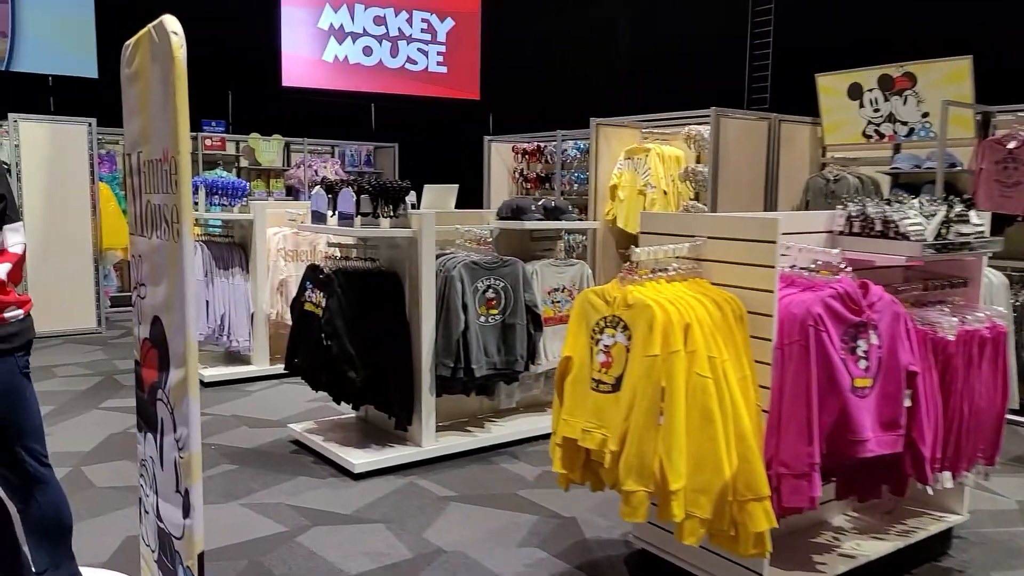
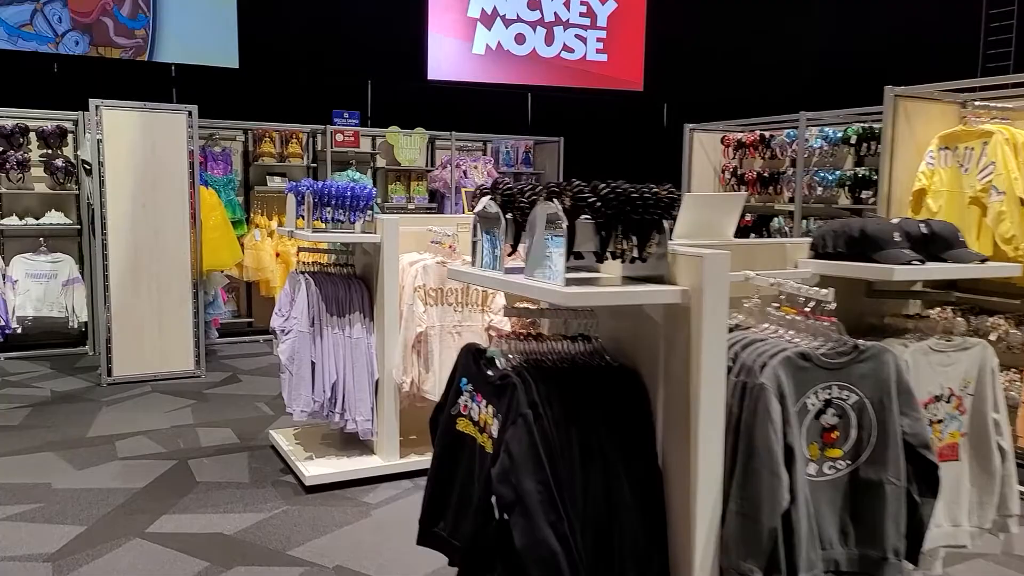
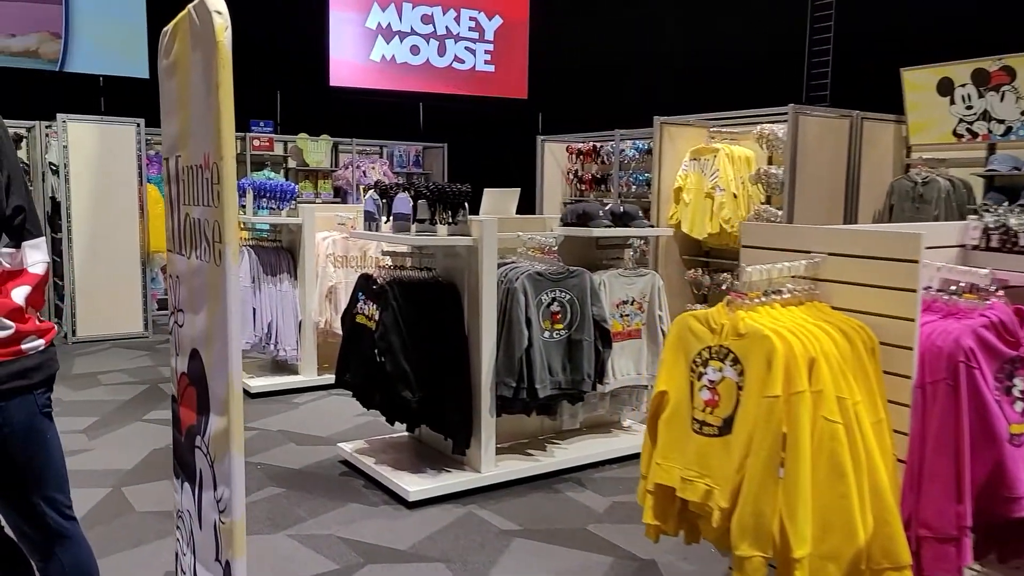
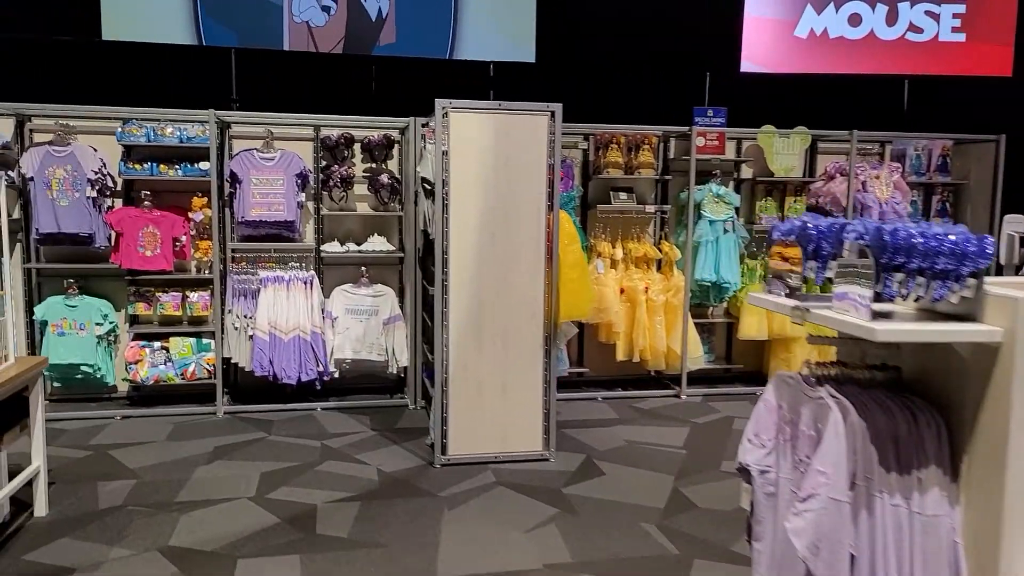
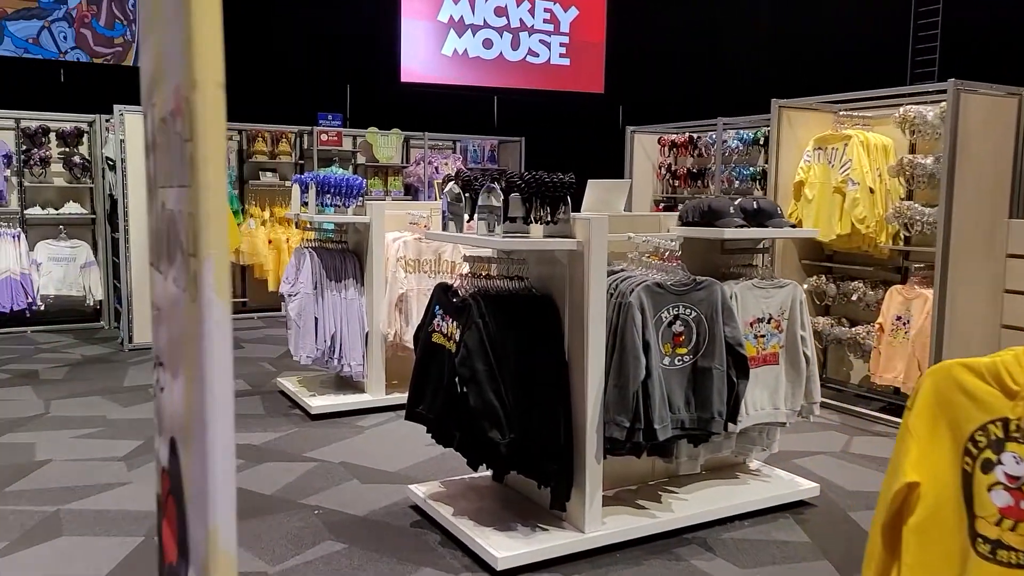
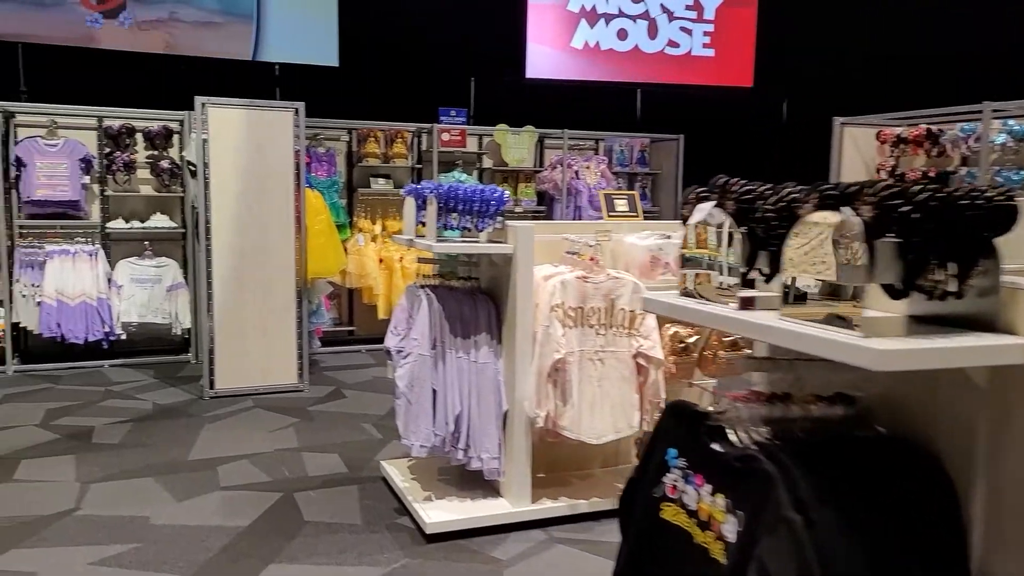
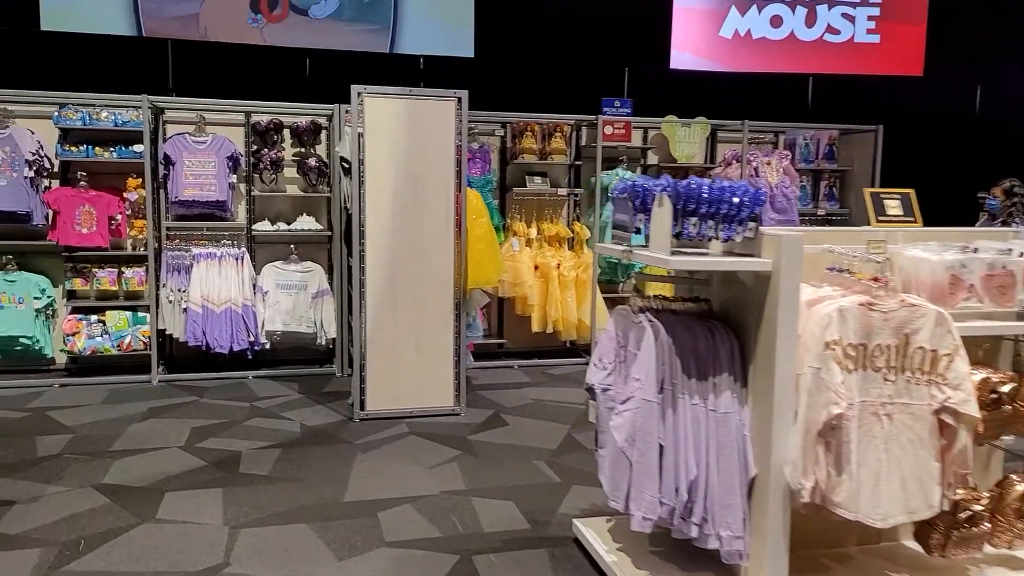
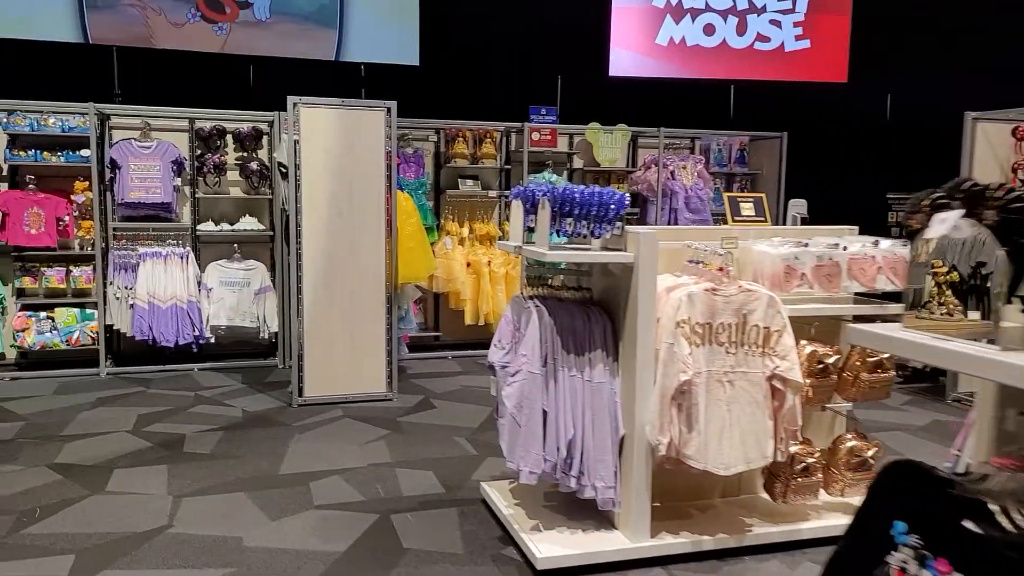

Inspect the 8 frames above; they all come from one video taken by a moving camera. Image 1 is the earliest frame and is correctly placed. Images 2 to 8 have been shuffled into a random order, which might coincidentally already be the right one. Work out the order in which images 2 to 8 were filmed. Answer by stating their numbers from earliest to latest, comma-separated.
3, 5, 2, 6, 8, 7, 4
